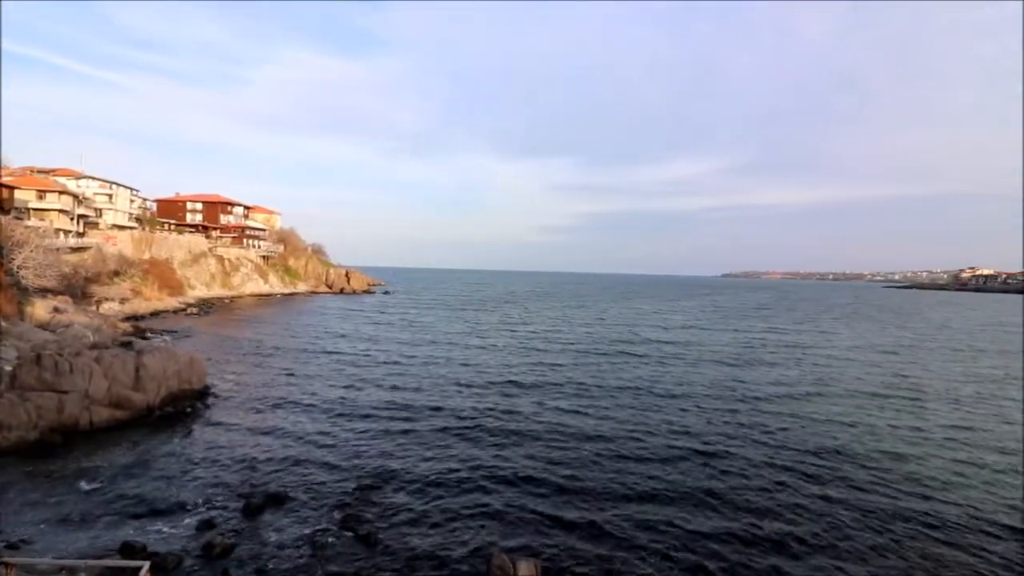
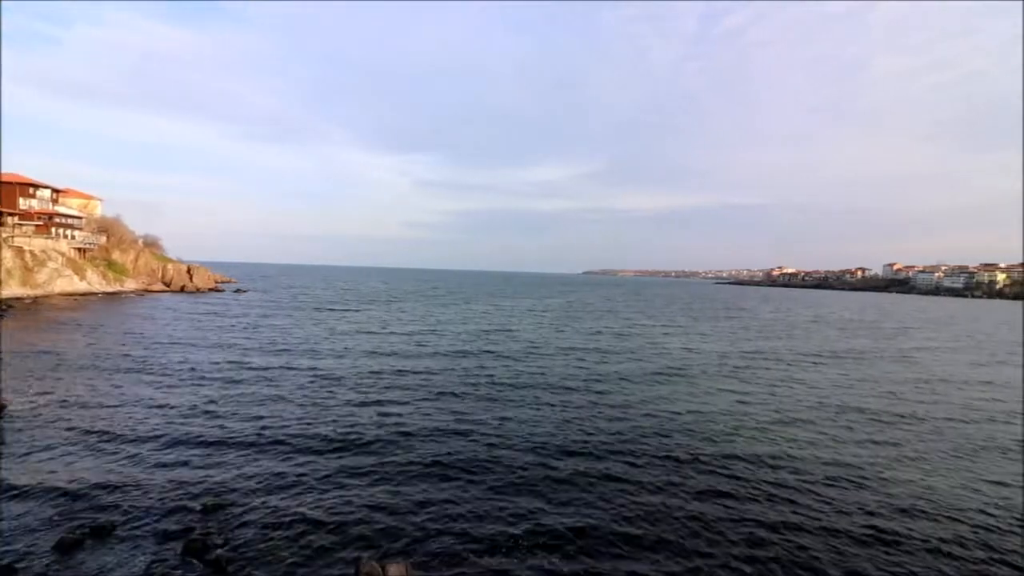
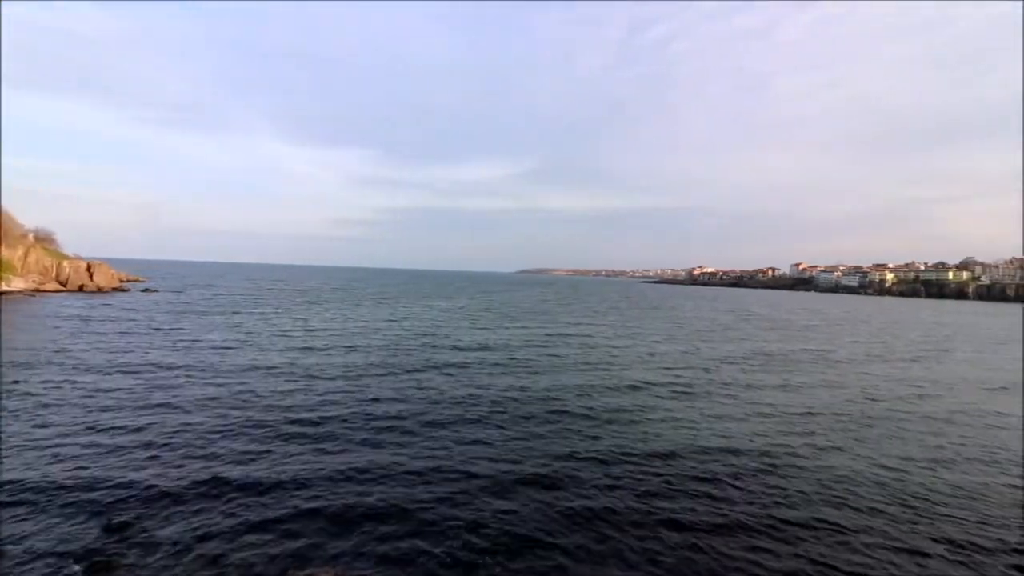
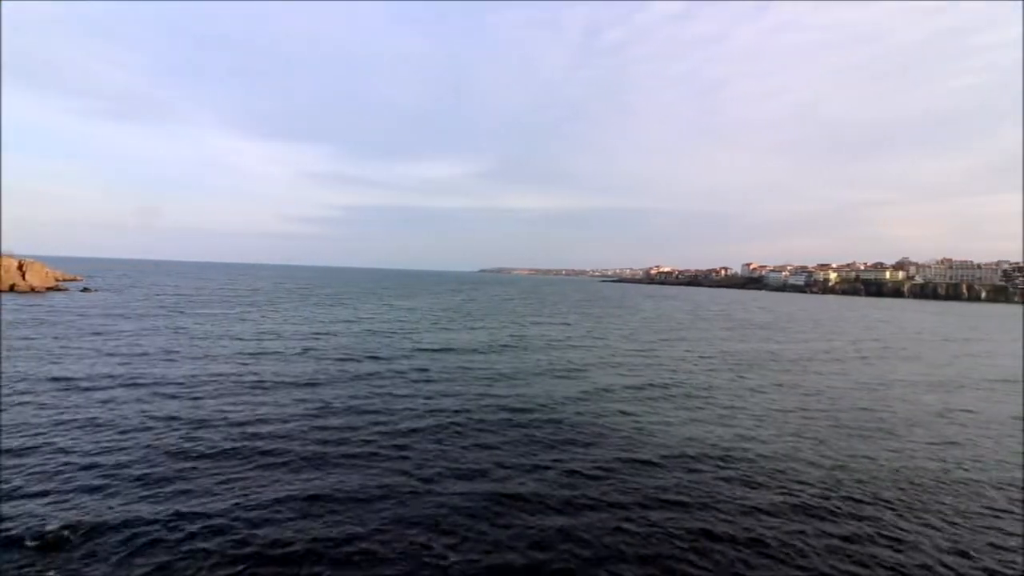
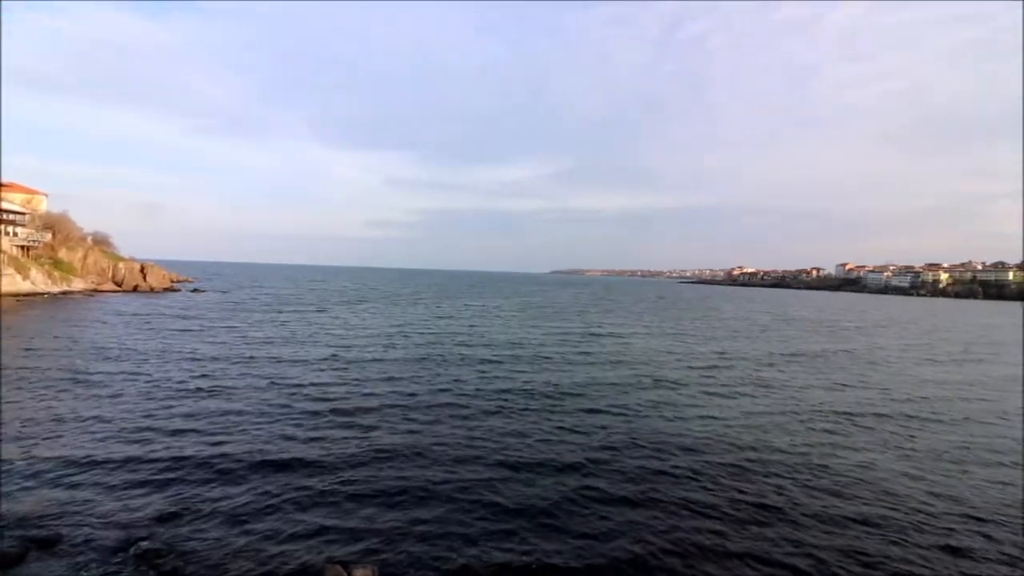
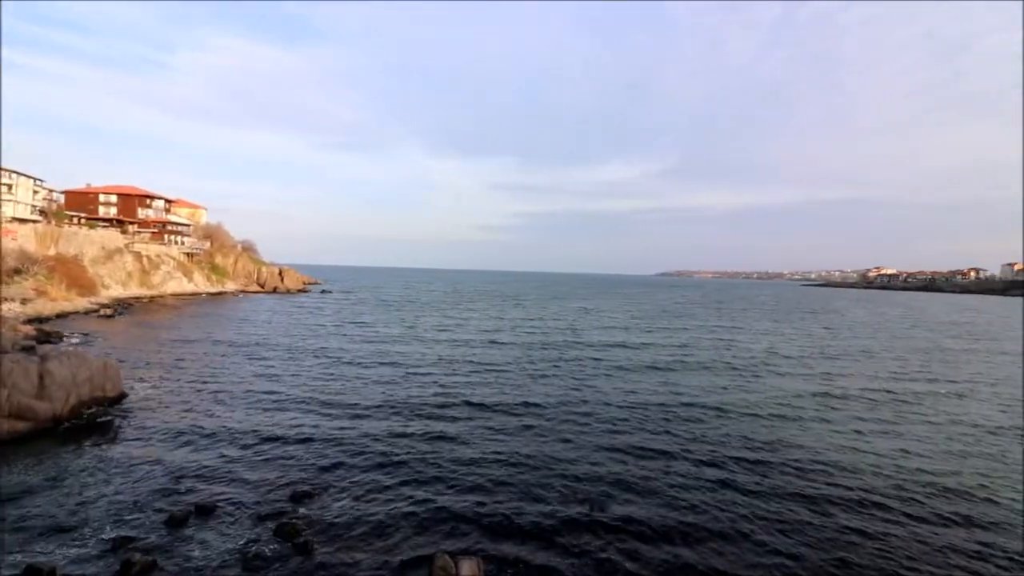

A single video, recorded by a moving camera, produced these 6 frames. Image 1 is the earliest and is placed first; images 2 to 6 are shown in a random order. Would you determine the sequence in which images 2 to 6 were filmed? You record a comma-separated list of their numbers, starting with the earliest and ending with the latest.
6, 2, 5, 3, 4
